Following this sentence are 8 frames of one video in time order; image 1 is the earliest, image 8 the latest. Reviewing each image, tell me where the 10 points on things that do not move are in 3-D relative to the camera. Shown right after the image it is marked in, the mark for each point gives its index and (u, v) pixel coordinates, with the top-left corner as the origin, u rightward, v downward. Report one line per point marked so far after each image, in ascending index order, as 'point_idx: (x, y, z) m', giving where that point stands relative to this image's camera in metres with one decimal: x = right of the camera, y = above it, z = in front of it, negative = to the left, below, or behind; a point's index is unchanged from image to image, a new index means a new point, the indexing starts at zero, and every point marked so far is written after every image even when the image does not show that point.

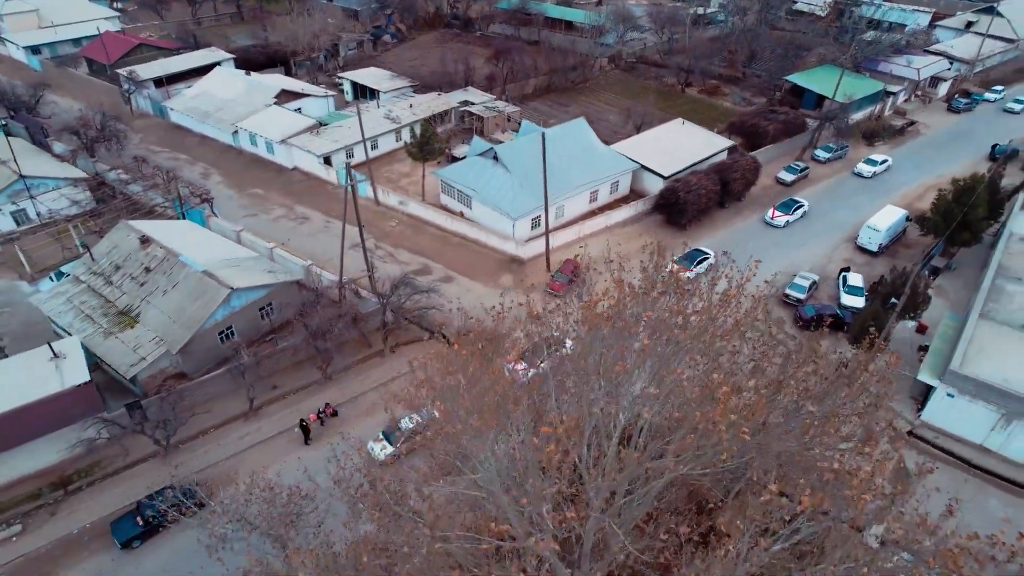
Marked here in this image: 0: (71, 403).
0: (-12.3, -3.2, +18.9) m
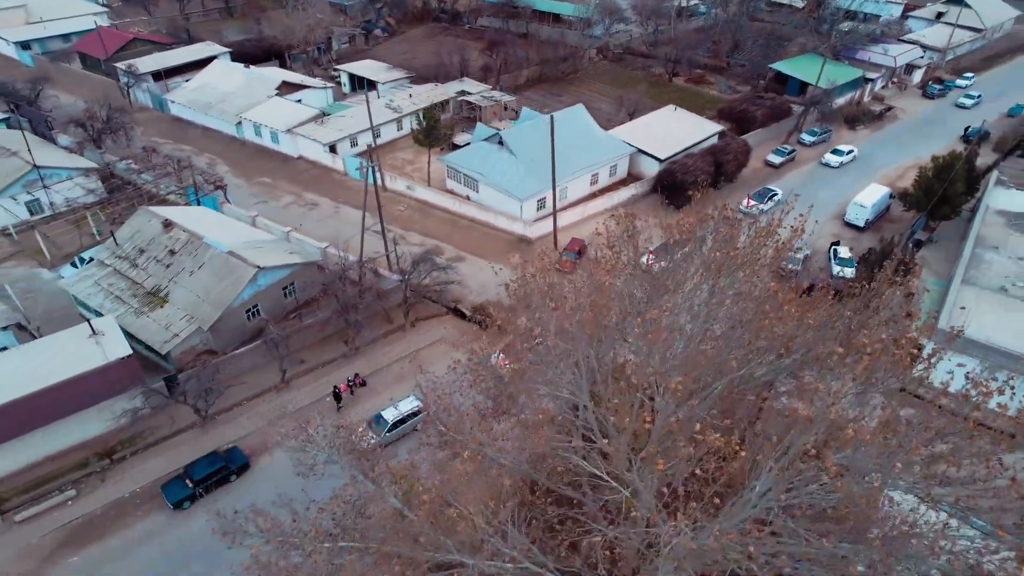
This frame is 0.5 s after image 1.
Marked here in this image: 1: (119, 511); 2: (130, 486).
0: (-11.6, -2.6, +19.7) m
1: (-10.8, -6.1, +18.1) m
2: (-10.9, -5.6, +18.7) m
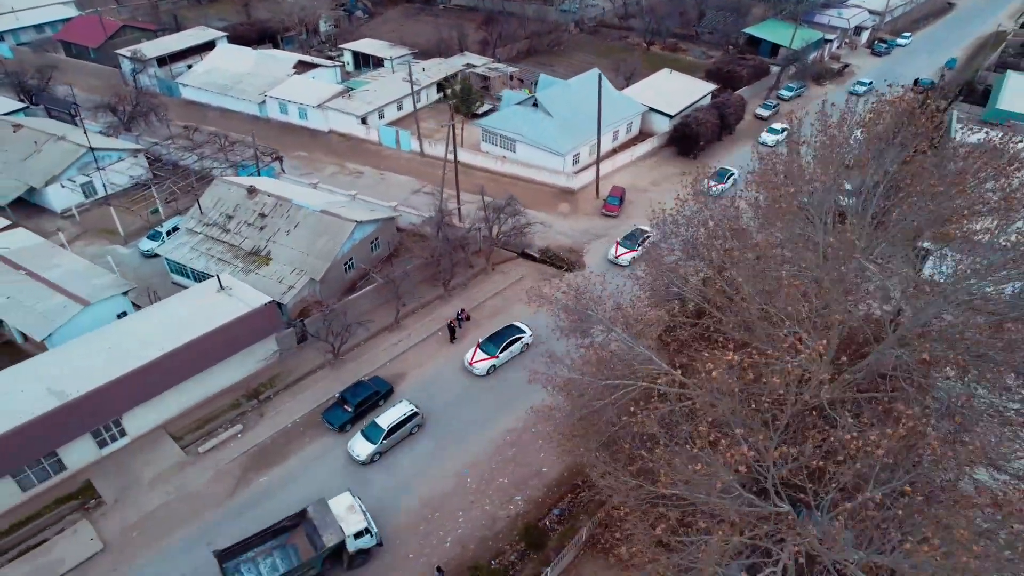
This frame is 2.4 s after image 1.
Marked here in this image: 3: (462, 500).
0: (-8.0, -1.0, +21.5) m
1: (-6.8, -4.5, +20.0) m
2: (-7.0, -4.0, +20.6) m
3: (-1.4, -5.9, +18.2) m
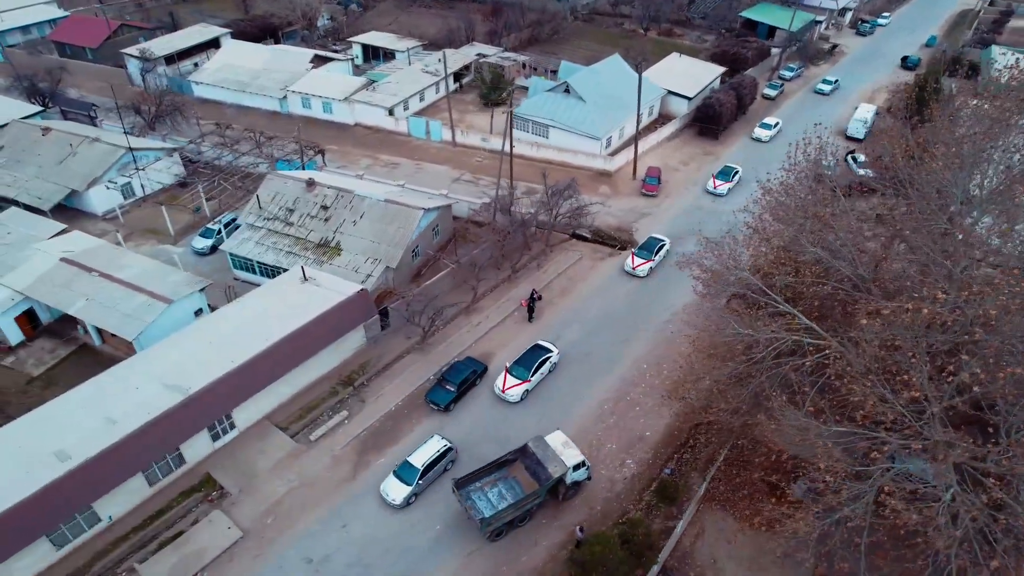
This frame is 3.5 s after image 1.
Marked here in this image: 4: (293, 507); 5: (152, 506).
0: (-5.1, -0.6, +21.9) m
1: (-3.7, -4.1, +20.5) m
2: (-3.9, -3.6, +21.1) m
3: (+2.0, -5.2, +19.1) m
4: (-6.0, -6.0, +18.0) m
5: (-9.8, -6.0, +18.0) m
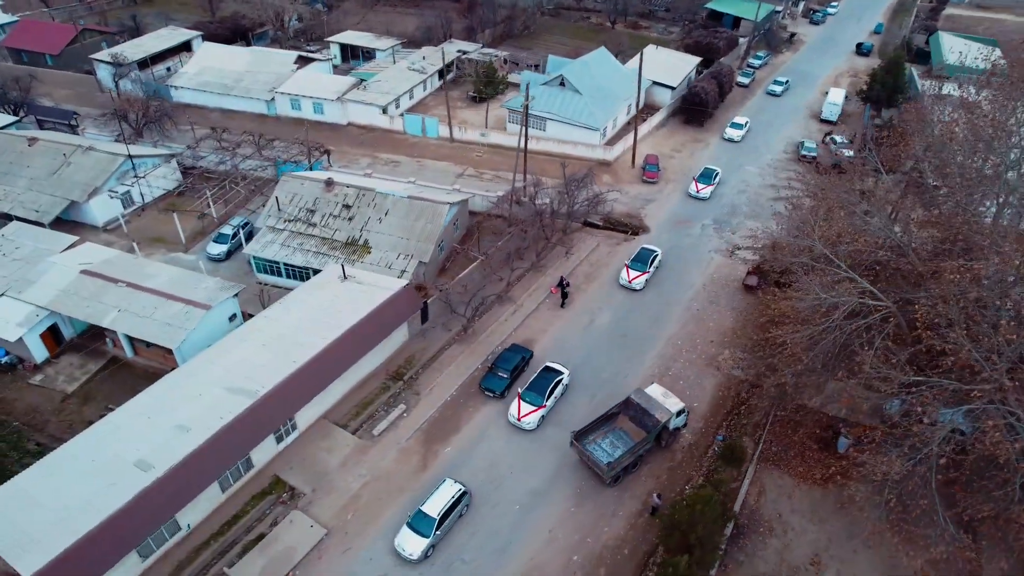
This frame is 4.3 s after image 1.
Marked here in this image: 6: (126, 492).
0: (-3.7, -0.5, +22.1) m
1: (-1.9, -3.8, +20.9) m
2: (-2.2, -3.3, +21.4) m
3: (+3.9, -4.6, +19.9) m
4: (-3.9, -5.9, +18.2) m
5: (-7.7, -6.1, +17.9) m
6: (-9.1, -4.8, +15.7) m
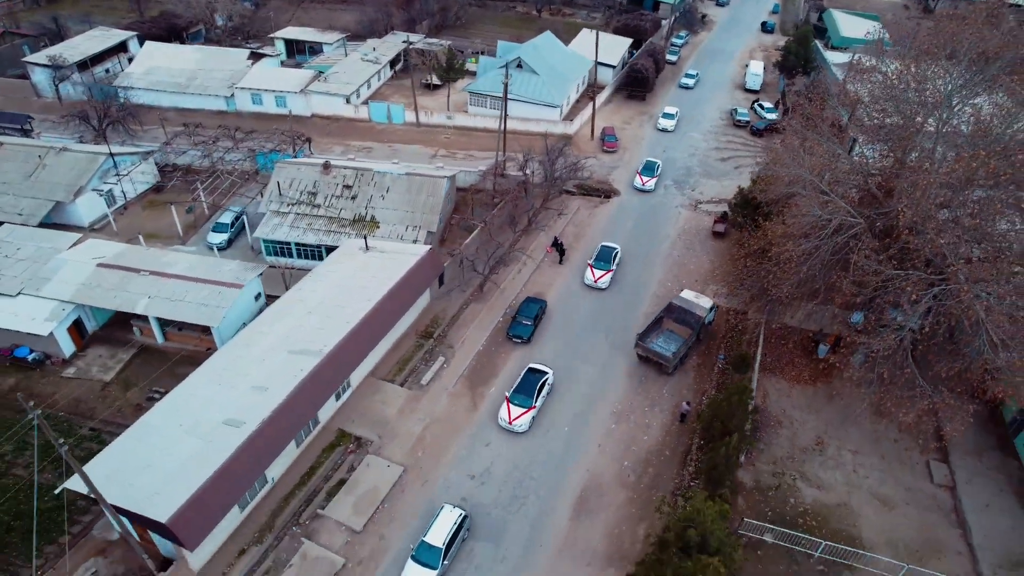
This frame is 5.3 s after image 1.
0: (-3.1, +0.8, +23.8) m
1: (-0.9, -2.4, +22.8) m
2: (-1.3, -1.9, +23.4) m
3: (+5.0, -2.7, +22.7) m
4: (-2.3, -4.6, +20.0) m
5: (-6.0, -5.1, +19.1) m
6: (-7.2, -4.0, +16.8) m
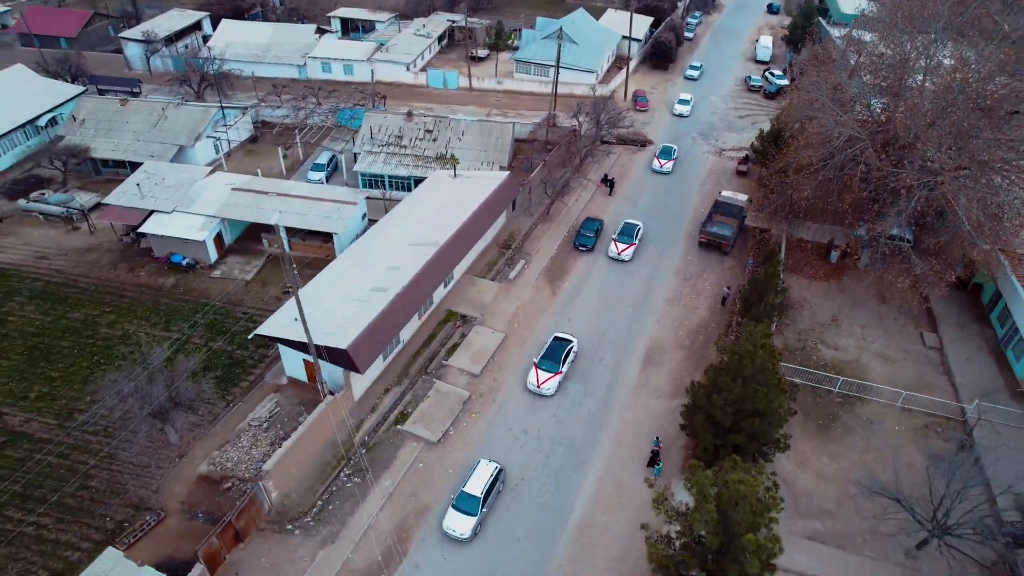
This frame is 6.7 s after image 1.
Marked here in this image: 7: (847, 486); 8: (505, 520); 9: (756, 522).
0: (-0.3, +4.3, +28.6) m
1: (+1.9, +1.1, +27.7) m
2: (+1.5, +1.6, +28.2) m
3: (+7.8, +0.9, +27.6) m
4: (+0.5, -1.1, +24.8) m
5: (-3.1, -1.6, +23.9) m
6: (-4.3, -0.5, +21.6) m
7: (+9.7, -5.8, +19.1) m
8: (-0.3, -6.5, +18.3) m
9: (+5.0, -4.9, +13.4) m
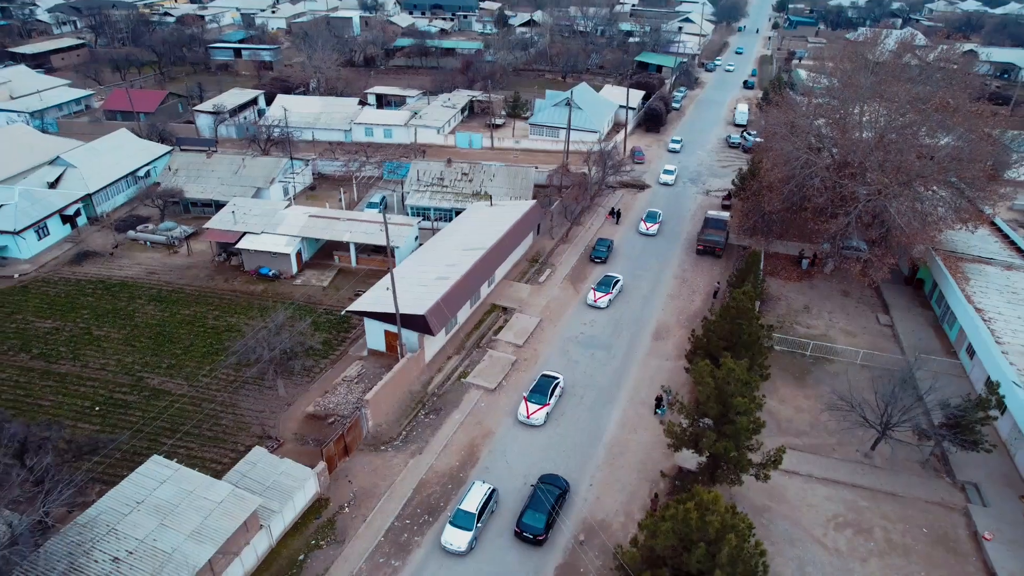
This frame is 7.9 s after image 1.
0: (+1.1, +4.0, +35.0) m
1: (+3.4, +1.0, +33.7) m
2: (+2.9, +1.3, +34.3) m
3: (+9.3, +0.8, +33.6) m
4: (+2.0, -0.9, +30.6) m
5: (-1.6, -1.4, +29.6) m
6: (-2.8, 0.0, +27.4) m
7: (+11.3, -4.7, +24.3) m
8: (+1.3, -5.5, +23.4) m
9: (+6.6, -3.1, +18.8) m
